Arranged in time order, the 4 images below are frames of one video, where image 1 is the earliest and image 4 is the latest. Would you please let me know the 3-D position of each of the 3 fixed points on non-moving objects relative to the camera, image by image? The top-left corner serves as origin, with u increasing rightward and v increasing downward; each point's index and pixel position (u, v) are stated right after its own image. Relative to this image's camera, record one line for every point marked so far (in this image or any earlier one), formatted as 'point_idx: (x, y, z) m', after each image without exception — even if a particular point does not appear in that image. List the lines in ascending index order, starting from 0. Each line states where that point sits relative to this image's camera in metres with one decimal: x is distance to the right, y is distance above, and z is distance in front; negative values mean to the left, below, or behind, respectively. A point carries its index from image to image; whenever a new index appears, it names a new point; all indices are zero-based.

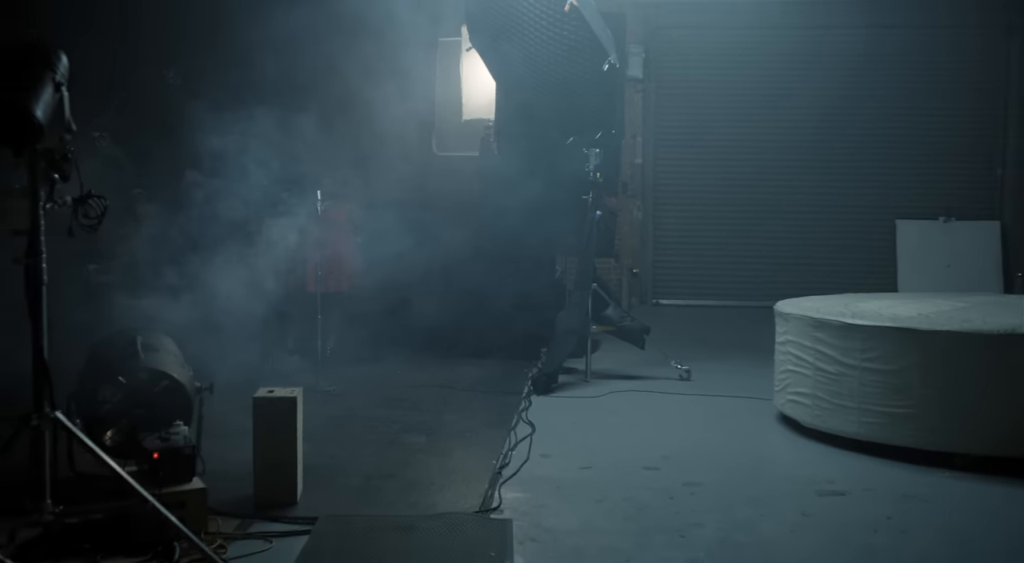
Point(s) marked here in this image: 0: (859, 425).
0: (+1.5, -0.6, +4.4) m
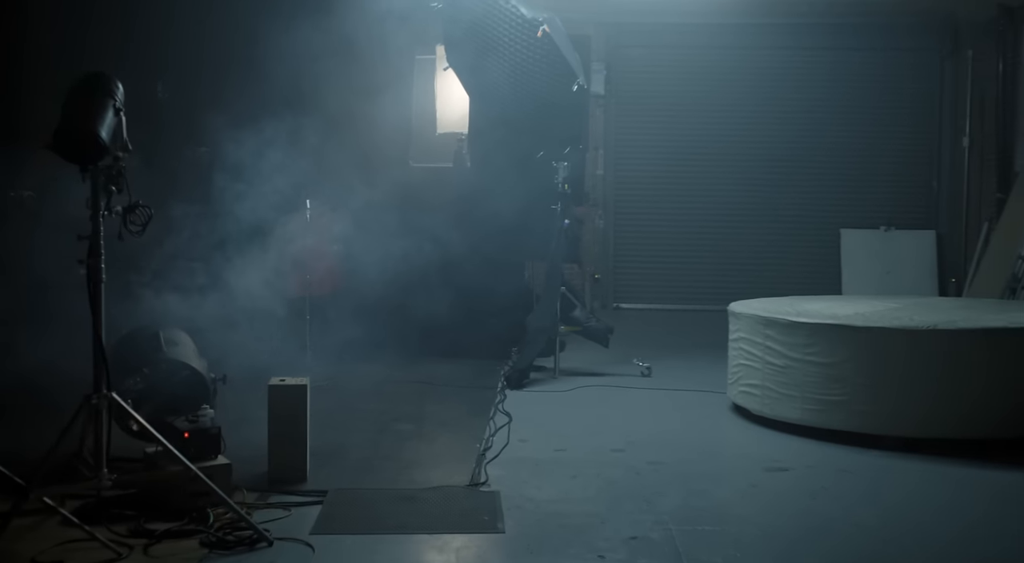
0: (+1.4, -0.6, +4.9) m
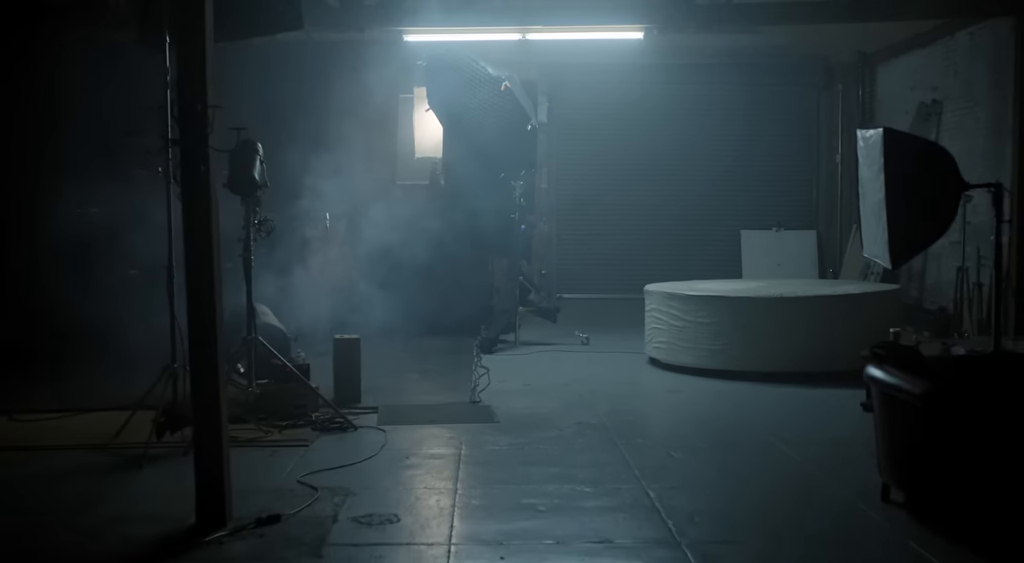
0: (+1.3, -0.5, +6.9) m
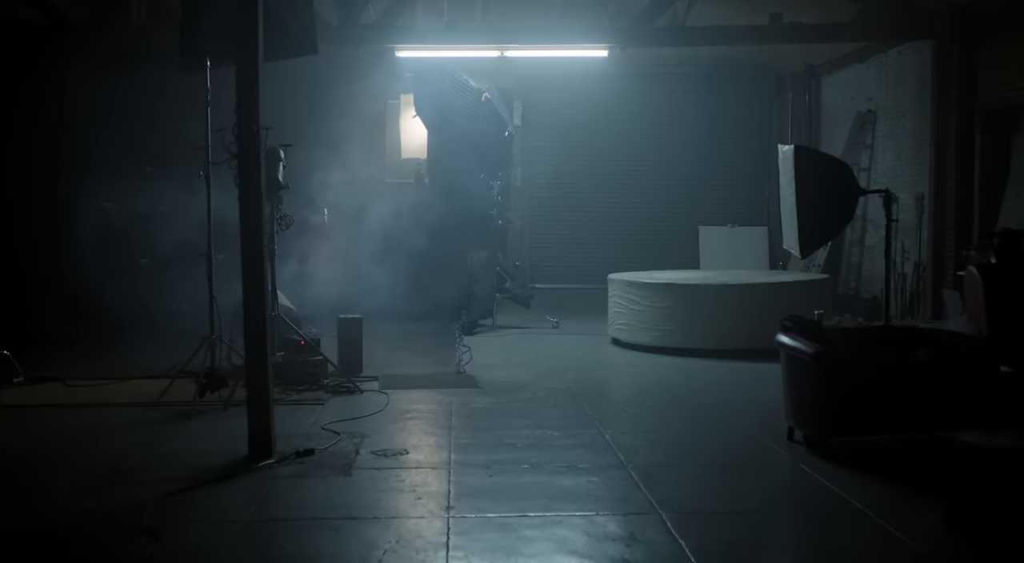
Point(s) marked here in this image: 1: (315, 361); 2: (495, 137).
0: (+1.1, -0.5, +7.9) m
1: (-1.2, -0.5, +6.1) m
2: (-0.2, +1.2, +8.4) m
